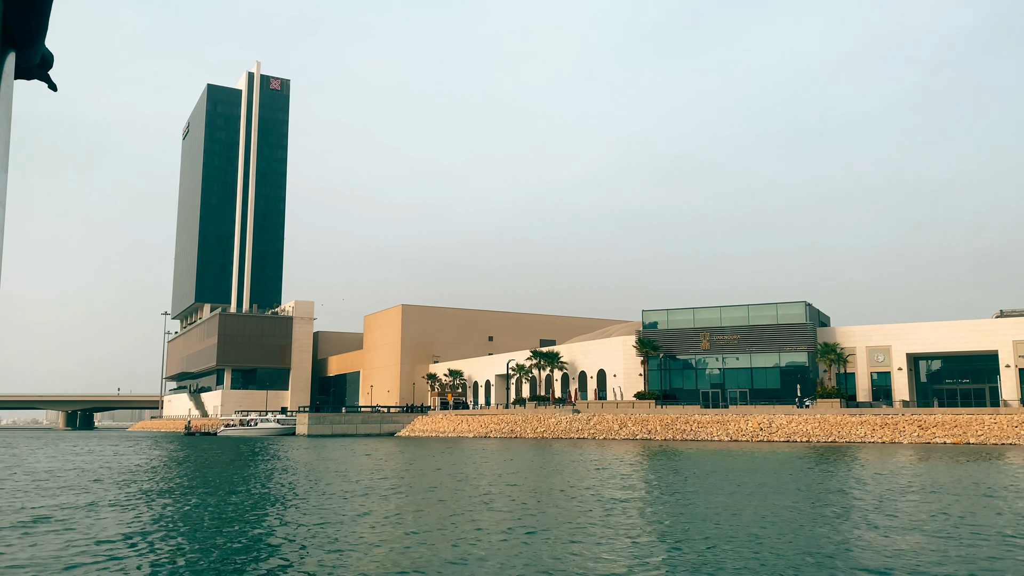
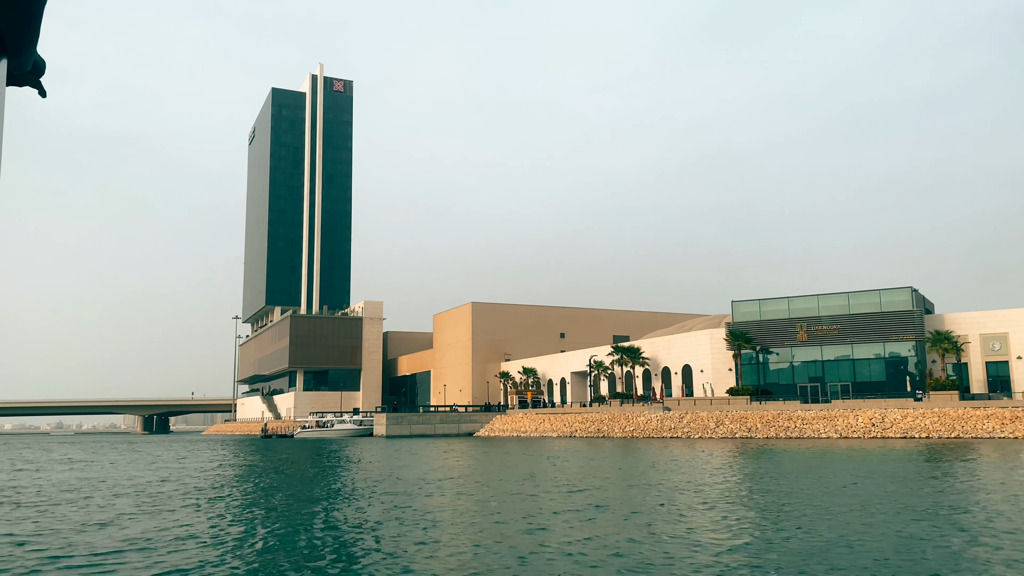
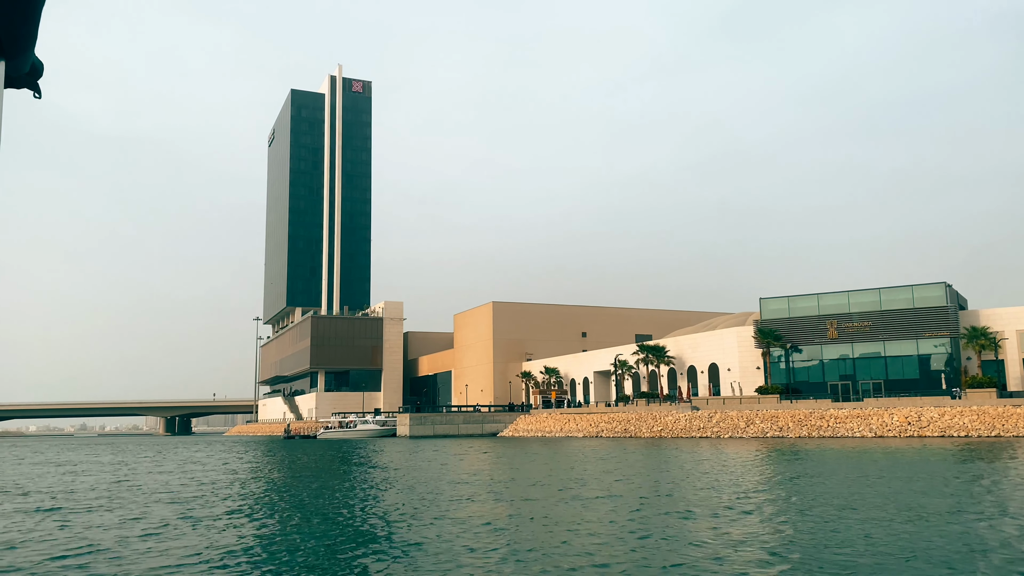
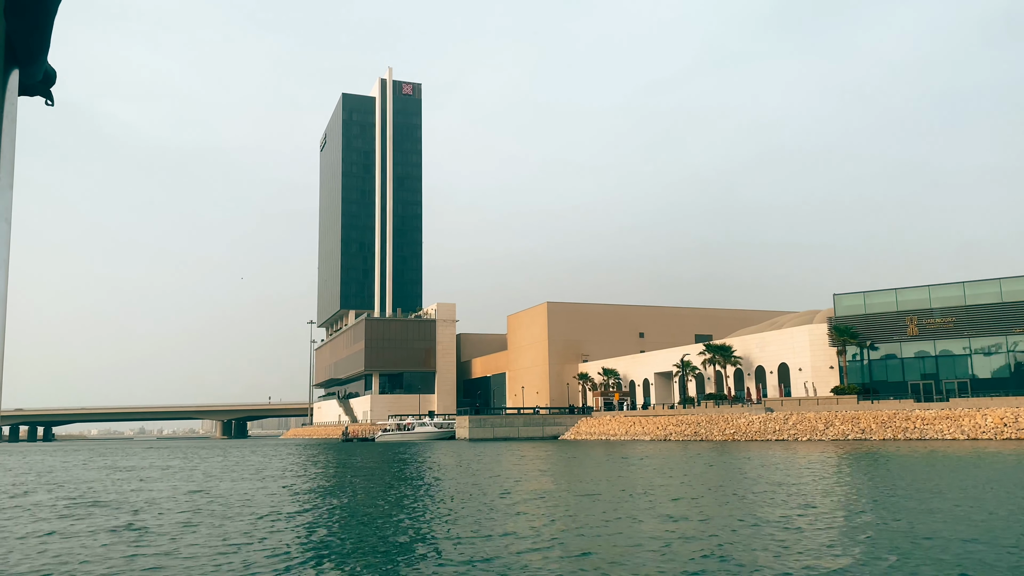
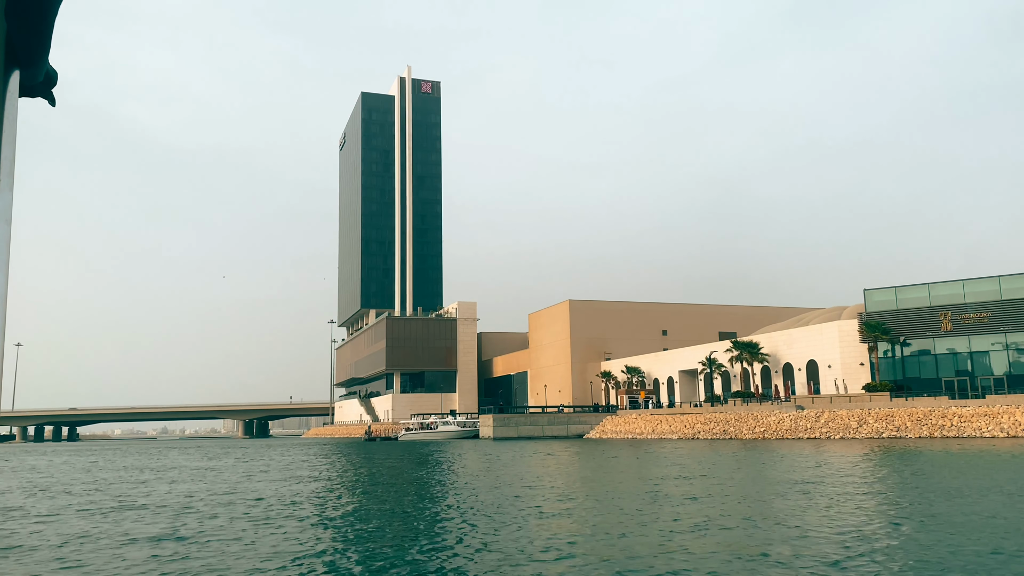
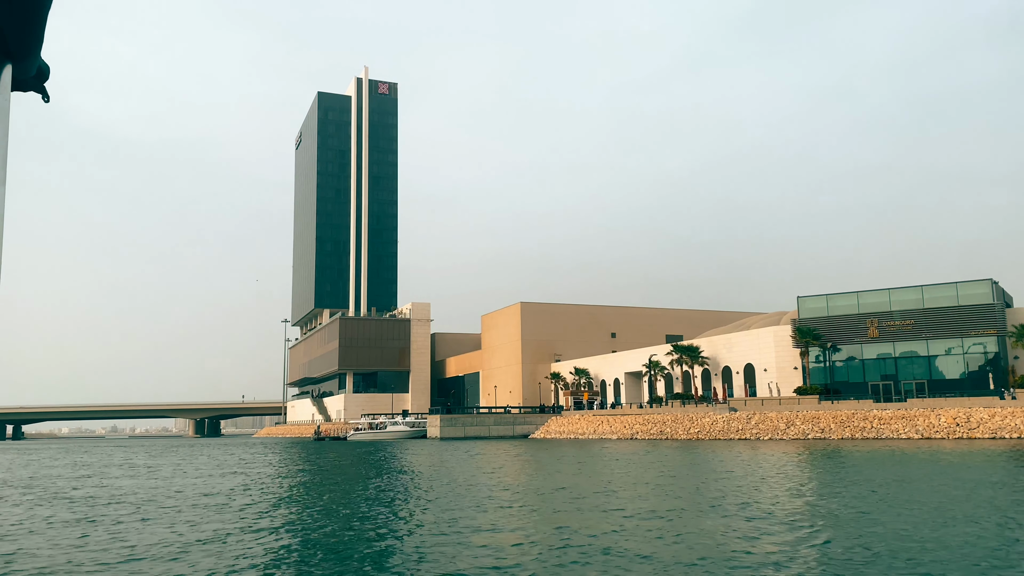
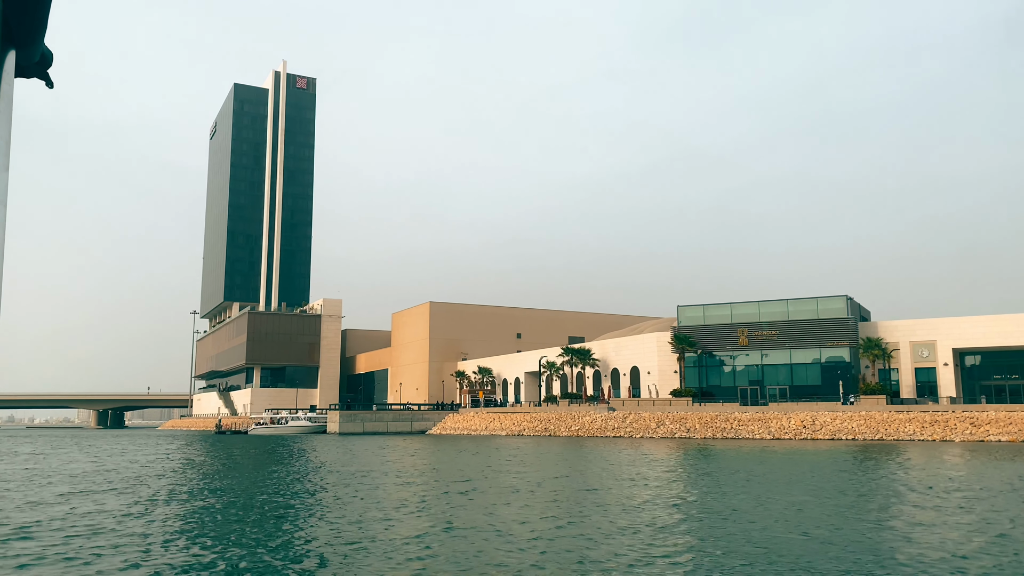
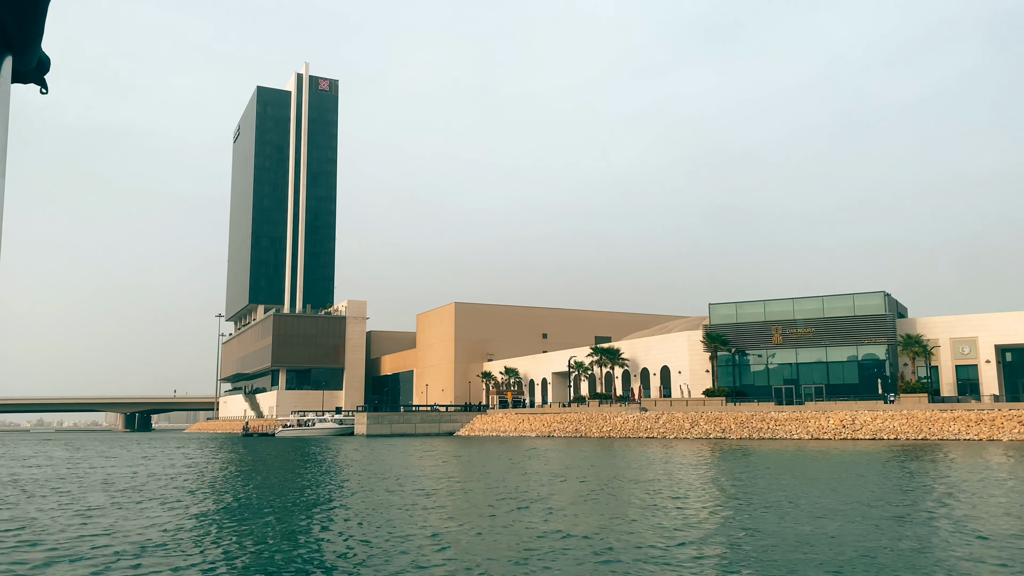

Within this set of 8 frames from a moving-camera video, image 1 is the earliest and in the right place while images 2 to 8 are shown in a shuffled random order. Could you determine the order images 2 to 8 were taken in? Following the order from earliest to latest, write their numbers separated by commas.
7, 8, 2, 3, 6, 4, 5
